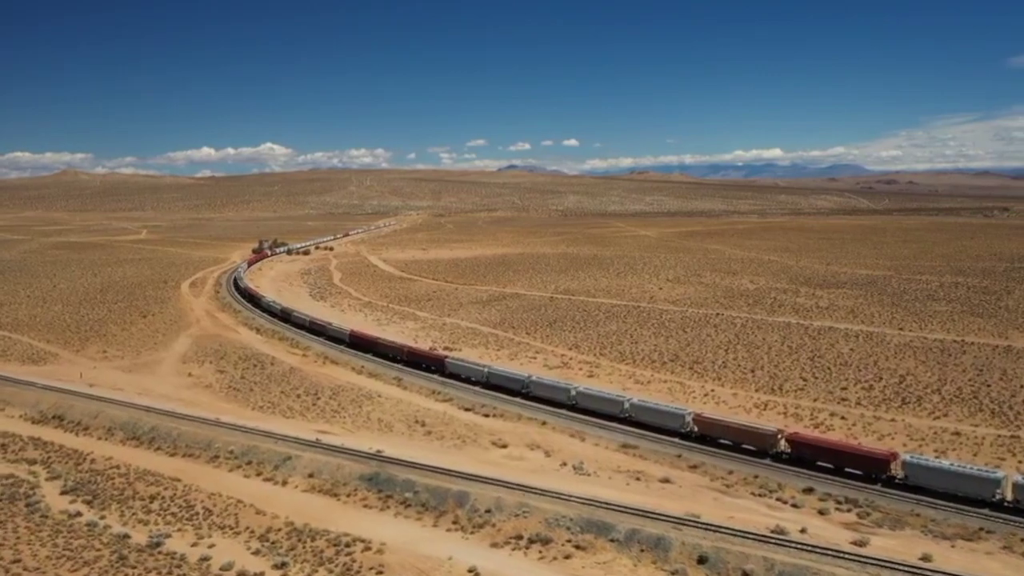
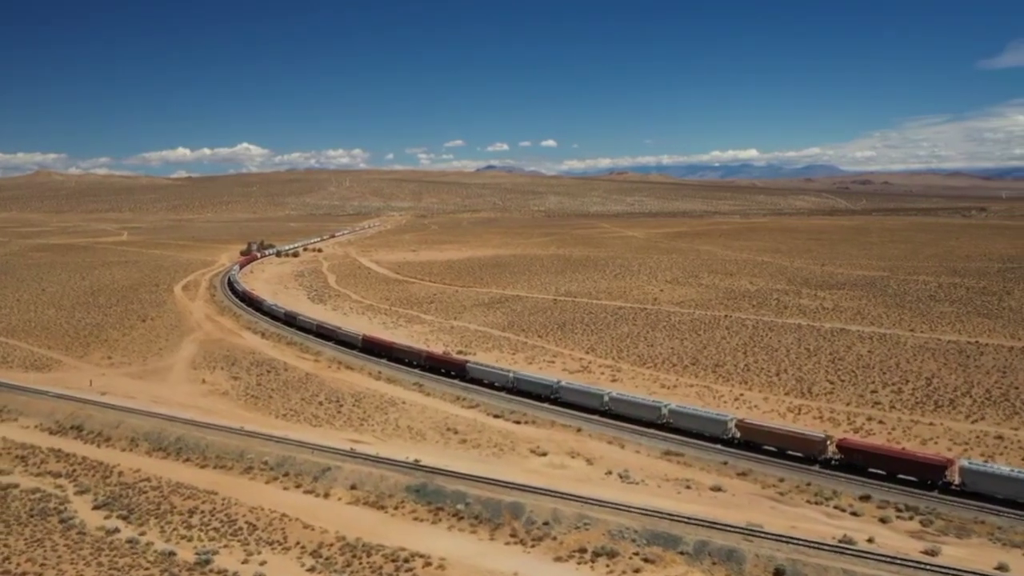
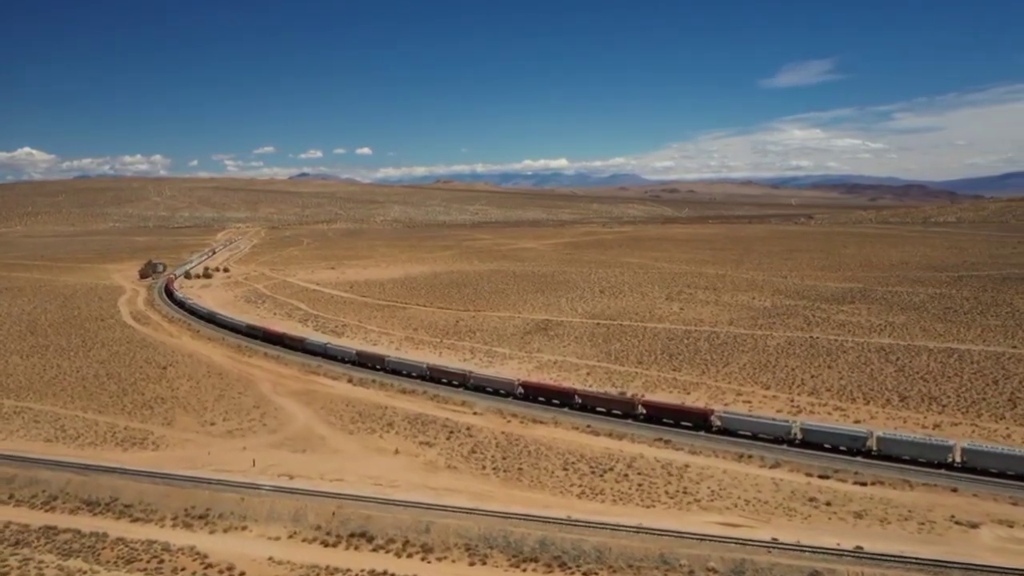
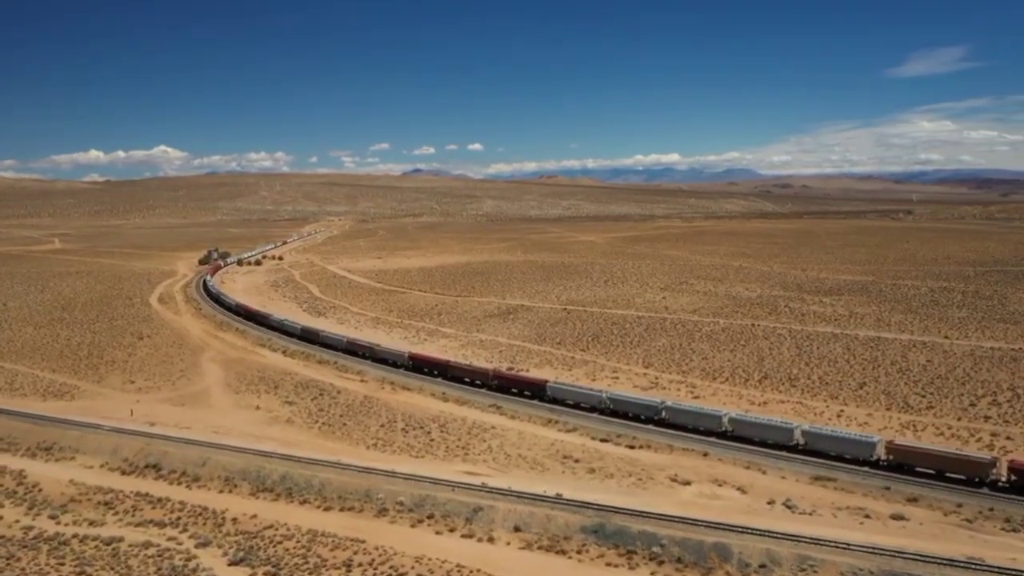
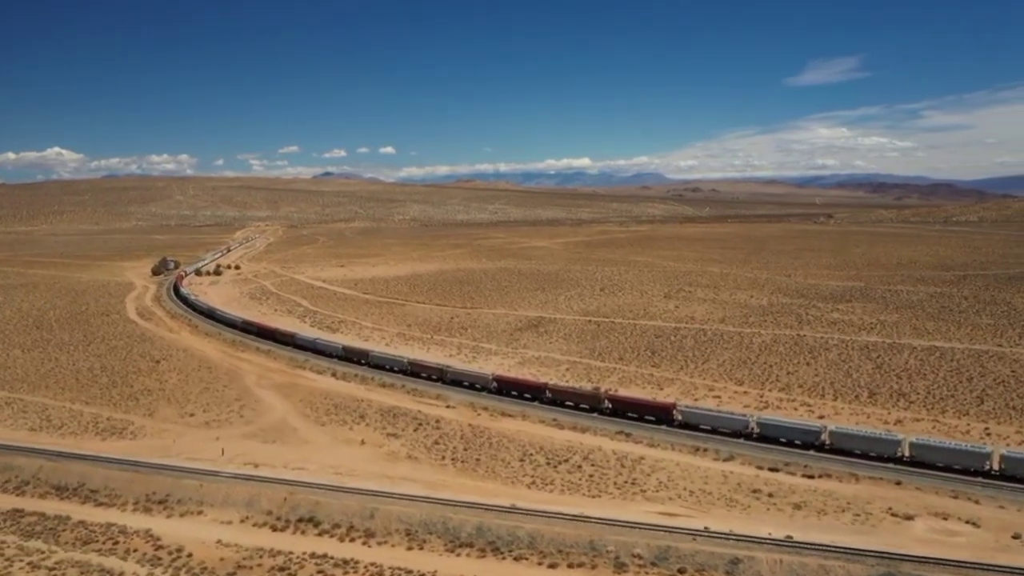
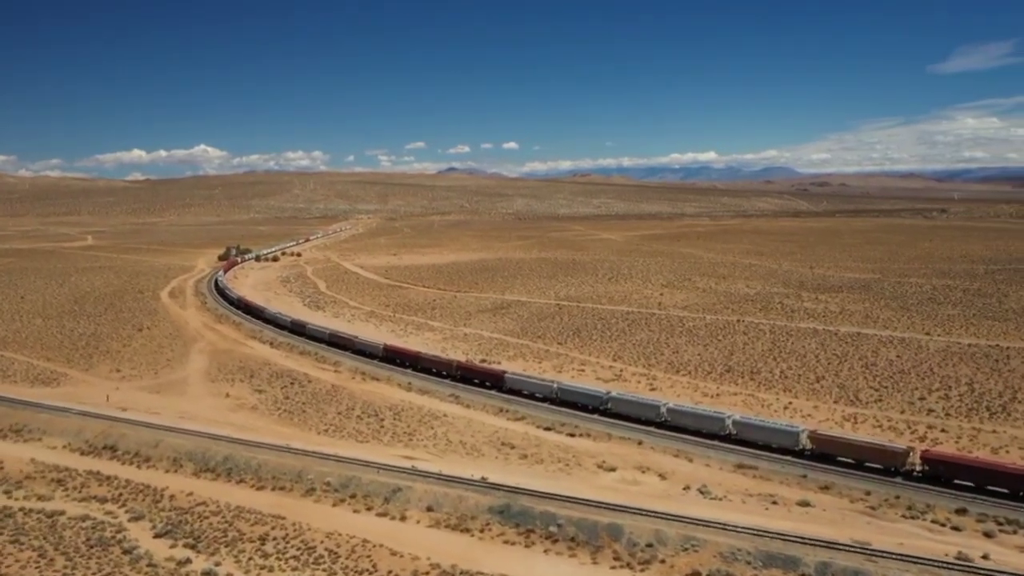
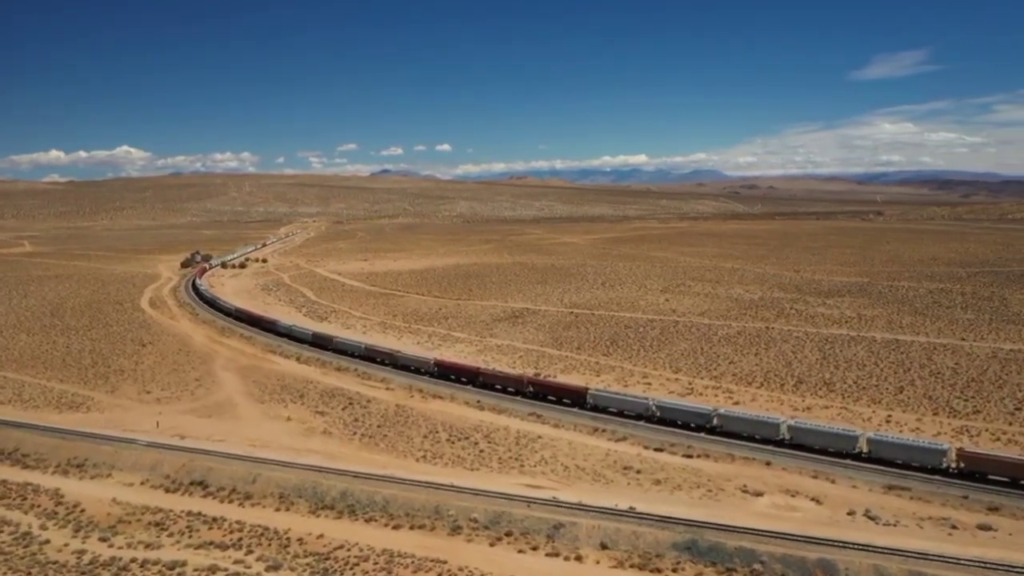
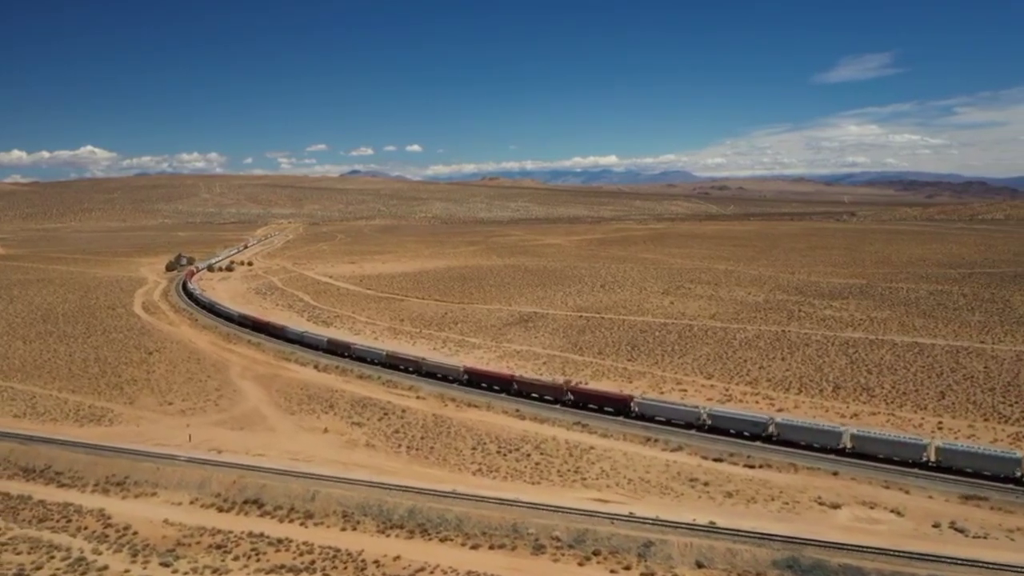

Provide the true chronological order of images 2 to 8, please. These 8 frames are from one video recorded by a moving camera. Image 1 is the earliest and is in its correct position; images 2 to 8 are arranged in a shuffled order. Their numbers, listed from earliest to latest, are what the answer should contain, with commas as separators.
2, 6, 4, 7, 8, 5, 3
